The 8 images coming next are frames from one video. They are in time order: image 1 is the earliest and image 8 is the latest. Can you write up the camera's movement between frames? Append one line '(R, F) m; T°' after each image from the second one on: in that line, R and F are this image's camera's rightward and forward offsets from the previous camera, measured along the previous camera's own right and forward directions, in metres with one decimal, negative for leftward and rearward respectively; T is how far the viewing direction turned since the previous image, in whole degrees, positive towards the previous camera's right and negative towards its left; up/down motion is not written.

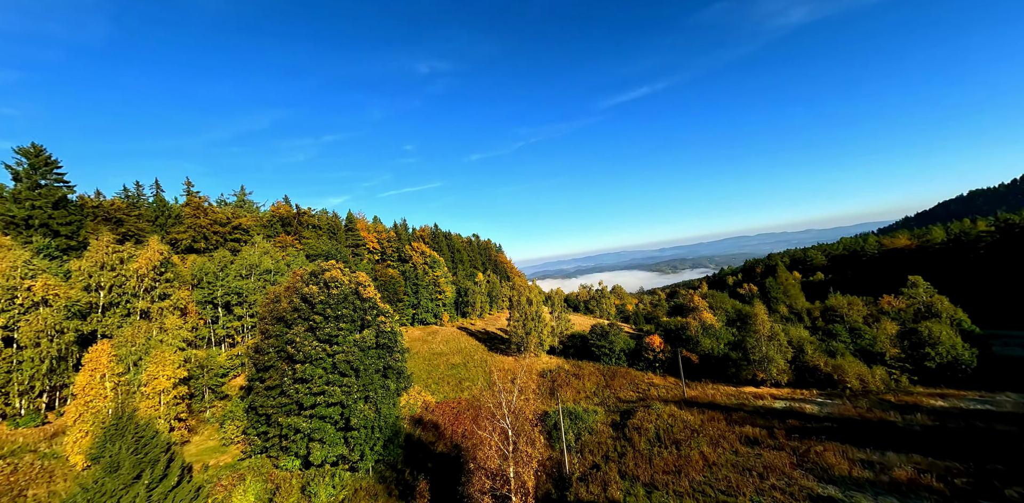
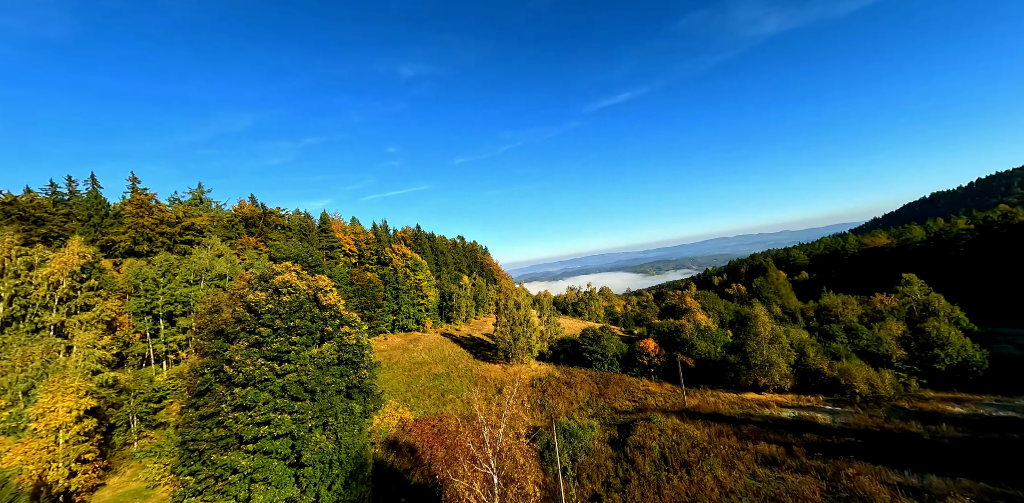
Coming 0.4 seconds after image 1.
(+0.1, +3.1) m; +2°
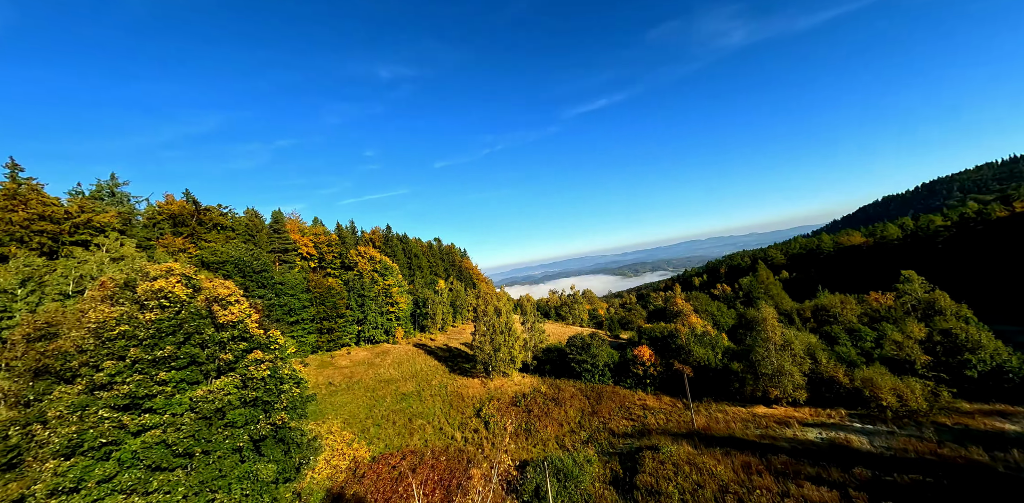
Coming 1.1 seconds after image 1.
(+0.2, +5.4) m; +3°
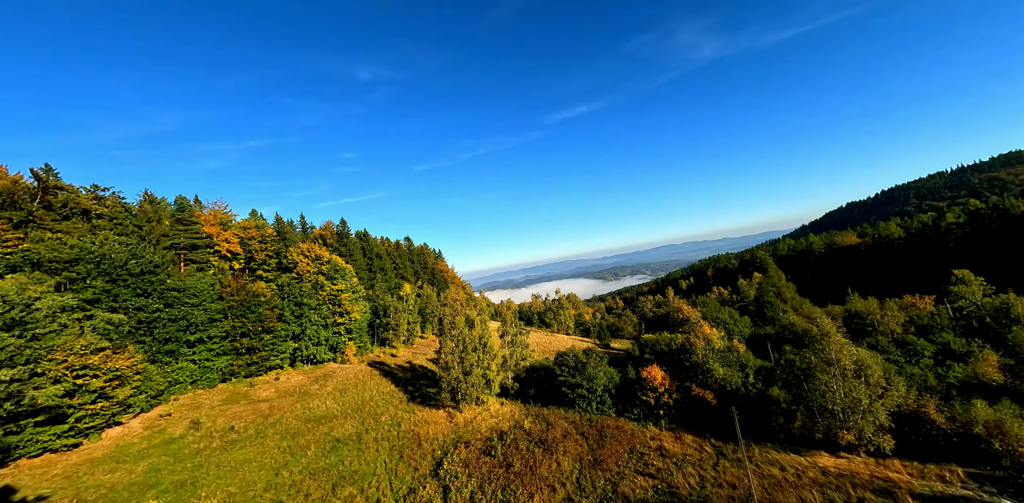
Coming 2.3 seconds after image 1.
(+0.7, +10.4) m; +3°
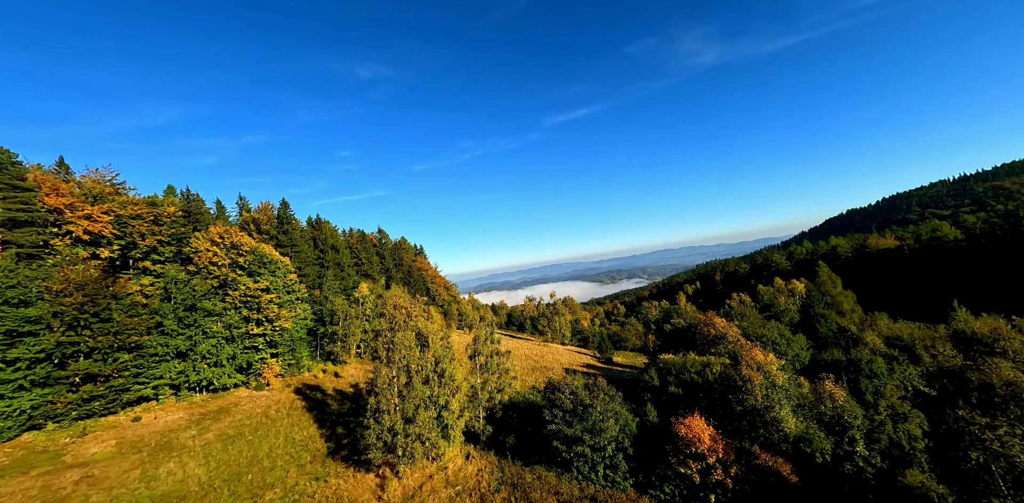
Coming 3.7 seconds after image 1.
(+1.9, +13.3) m; 0°
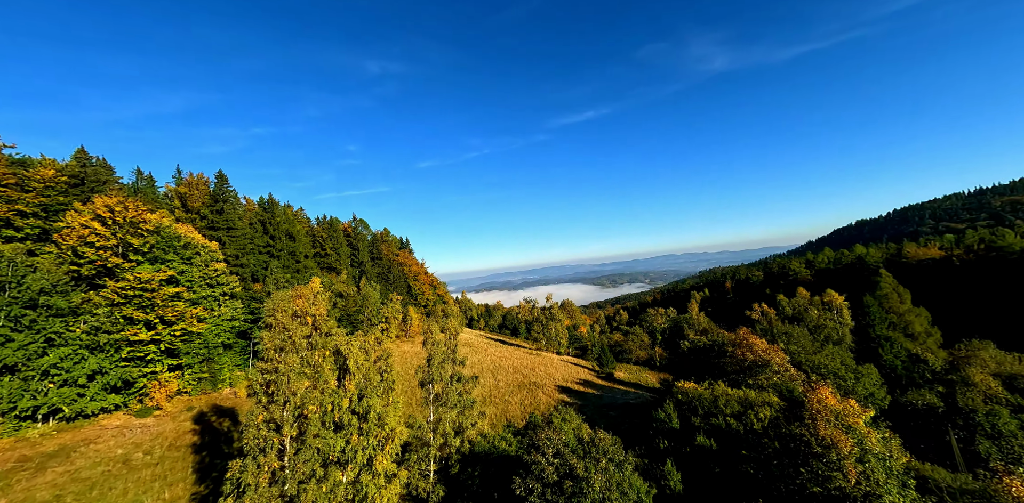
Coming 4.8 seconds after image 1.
(+2.0, +9.9) m; 0°
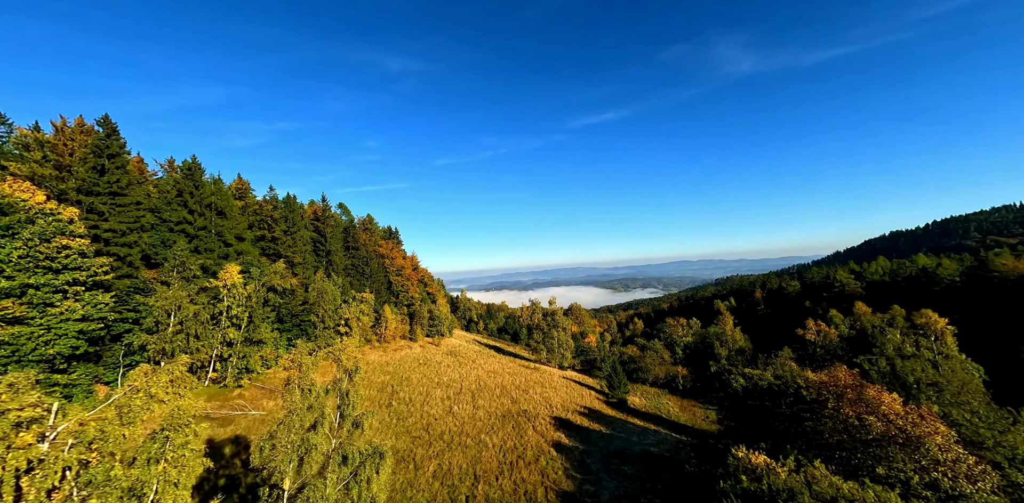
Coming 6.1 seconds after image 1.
(+2.5, +12.9) m; -2°
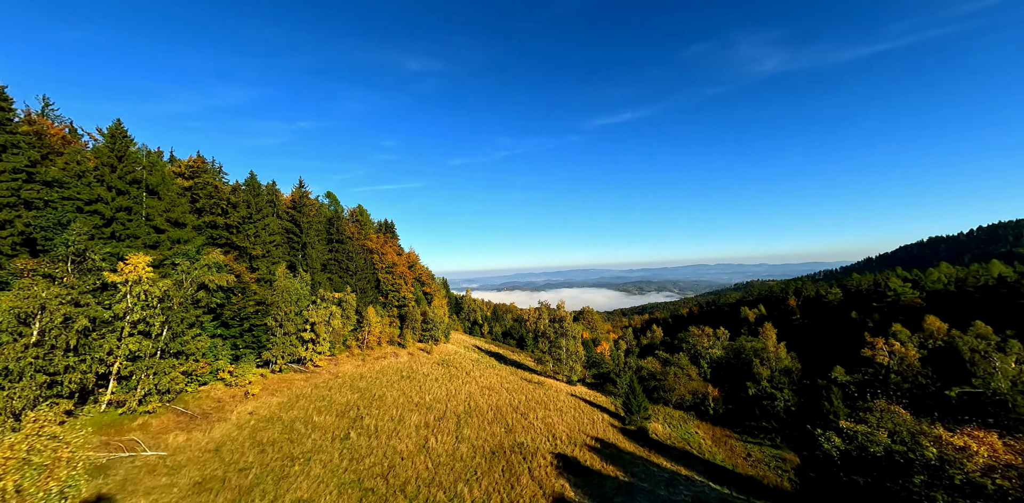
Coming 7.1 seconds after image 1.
(+1.6, +9.2) m; -2°
